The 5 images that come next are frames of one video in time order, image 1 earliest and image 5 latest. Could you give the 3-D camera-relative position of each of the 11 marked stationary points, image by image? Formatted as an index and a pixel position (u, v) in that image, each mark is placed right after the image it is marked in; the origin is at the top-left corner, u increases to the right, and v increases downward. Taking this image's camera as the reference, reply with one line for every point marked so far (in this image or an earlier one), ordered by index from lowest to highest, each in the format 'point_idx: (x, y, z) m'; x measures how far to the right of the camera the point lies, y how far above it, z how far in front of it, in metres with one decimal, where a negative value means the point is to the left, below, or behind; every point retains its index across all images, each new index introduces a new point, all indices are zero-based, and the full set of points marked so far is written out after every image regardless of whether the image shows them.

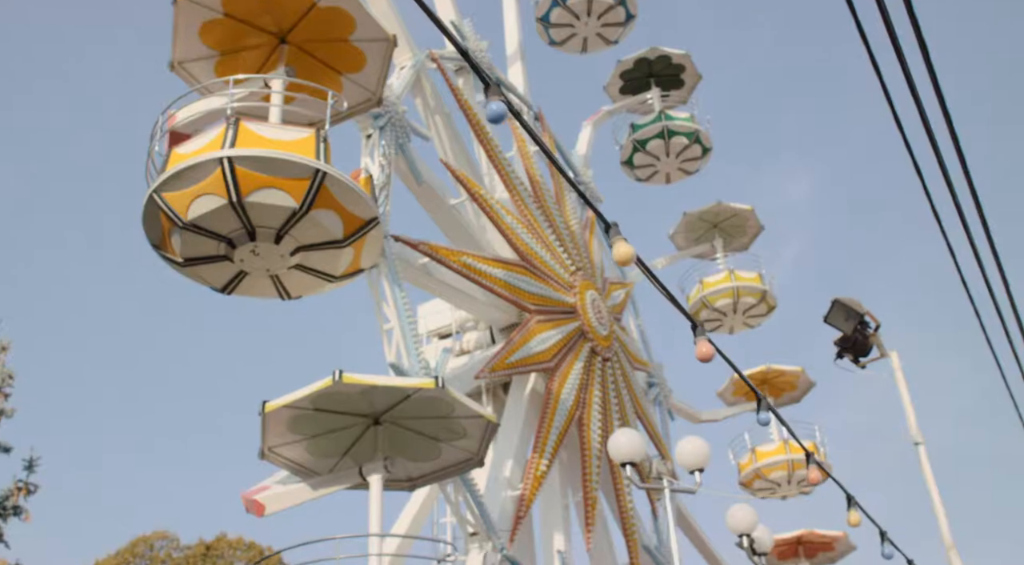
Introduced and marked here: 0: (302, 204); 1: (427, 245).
0: (-1.8, +0.7, +10.0) m
1: (-1.2, +0.5, +16.4) m
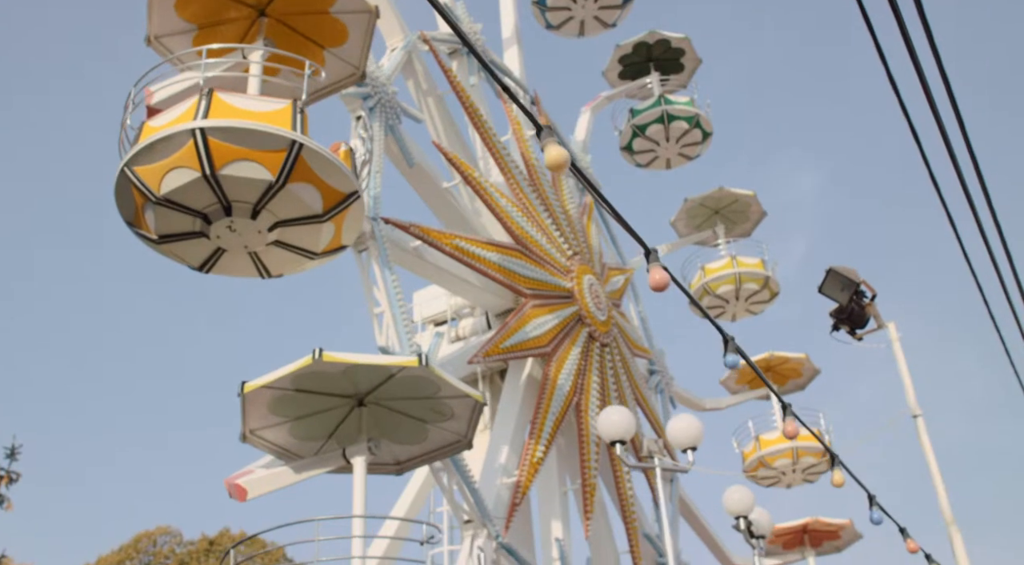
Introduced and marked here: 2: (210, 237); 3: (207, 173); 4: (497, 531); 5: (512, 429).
0: (-1.9, +0.9, +9.7) m
1: (-1.3, +0.7, +16.0) m
2: (-2.6, +0.4, +10.2) m
3: (-2.4, +0.9, +9.5) m
4: (-0.2, -3.3, +15.7) m
5: (0.0, -2.1, +17.3) m
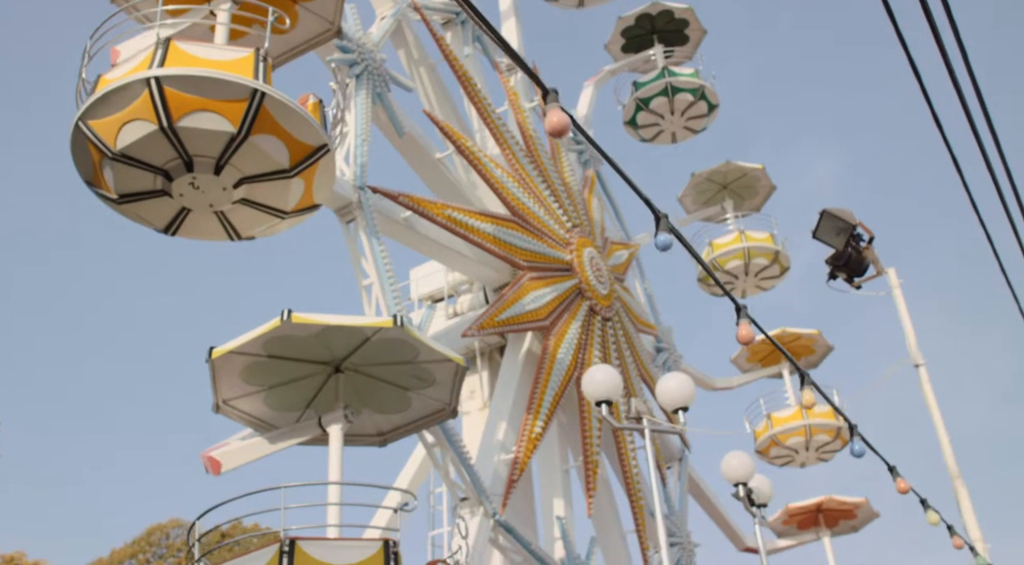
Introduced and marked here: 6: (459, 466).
0: (-2.1, +1.2, +9.2) m
1: (-1.4, +1.1, +15.5) m
2: (-2.8, +0.7, +9.7) m
3: (-2.6, +1.2, +9.0) m
4: (-0.2, -2.9, +15.2) m
5: (0.0, -1.7, +16.8) m
6: (-0.7, -2.3, +14.9) m
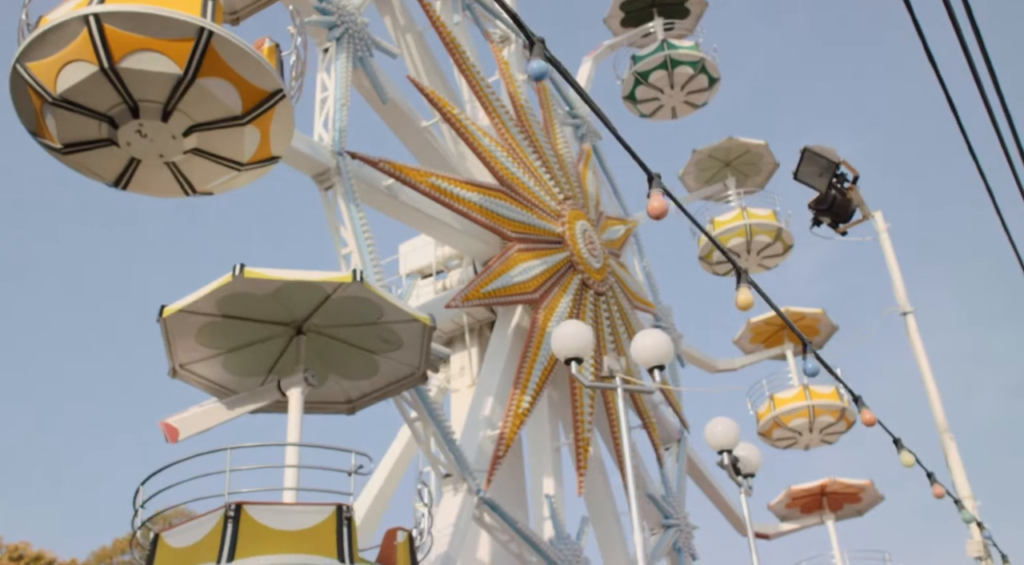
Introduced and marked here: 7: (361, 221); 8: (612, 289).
0: (-2.4, +1.5, +8.7) m
1: (-1.6, +1.5, +15.0) m
2: (-3.0, +1.1, +9.2) m
3: (-2.9, +1.5, +8.5) m
4: (-0.4, -2.5, +14.6) m
5: (-0.2, -1.3, +16.3) m
6: (-0.9, -1.9, +14.3) m
7: (-1.8, +0.7, +14.4) m
8: (+1.6, -0.1, +19.2) m
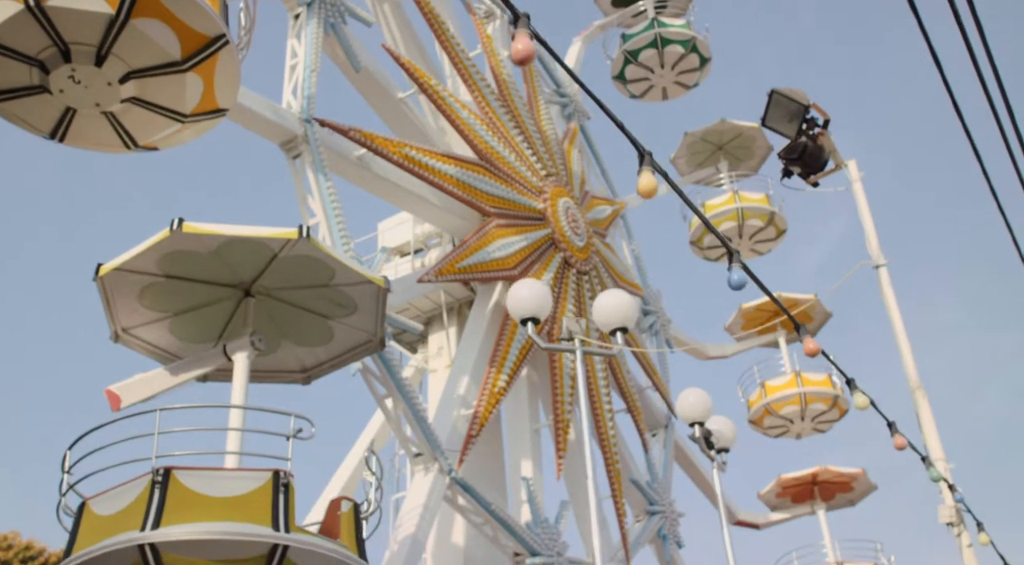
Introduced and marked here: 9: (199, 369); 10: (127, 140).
0: (-2.7, +1.9, +8.1) m
1: (-1.9, +1.8, +14.5) m
2: (-3.4, +1.4, +8.7) m
3: (-3.2, +1.9, +8.0) m
4: (-0.7, -2.2, +14.1) m
5: (-0.5, -1.0, +15.8) m
6: (-1.2, -1.6, +13.8) m
7: (-2.1, +1.1, +13.8) m
8: (+1.3, +0.2, +18.7) m
9: (-2.5, -0.7, +9.7) m
10: (-3.0, +1.1, +9.3) m
